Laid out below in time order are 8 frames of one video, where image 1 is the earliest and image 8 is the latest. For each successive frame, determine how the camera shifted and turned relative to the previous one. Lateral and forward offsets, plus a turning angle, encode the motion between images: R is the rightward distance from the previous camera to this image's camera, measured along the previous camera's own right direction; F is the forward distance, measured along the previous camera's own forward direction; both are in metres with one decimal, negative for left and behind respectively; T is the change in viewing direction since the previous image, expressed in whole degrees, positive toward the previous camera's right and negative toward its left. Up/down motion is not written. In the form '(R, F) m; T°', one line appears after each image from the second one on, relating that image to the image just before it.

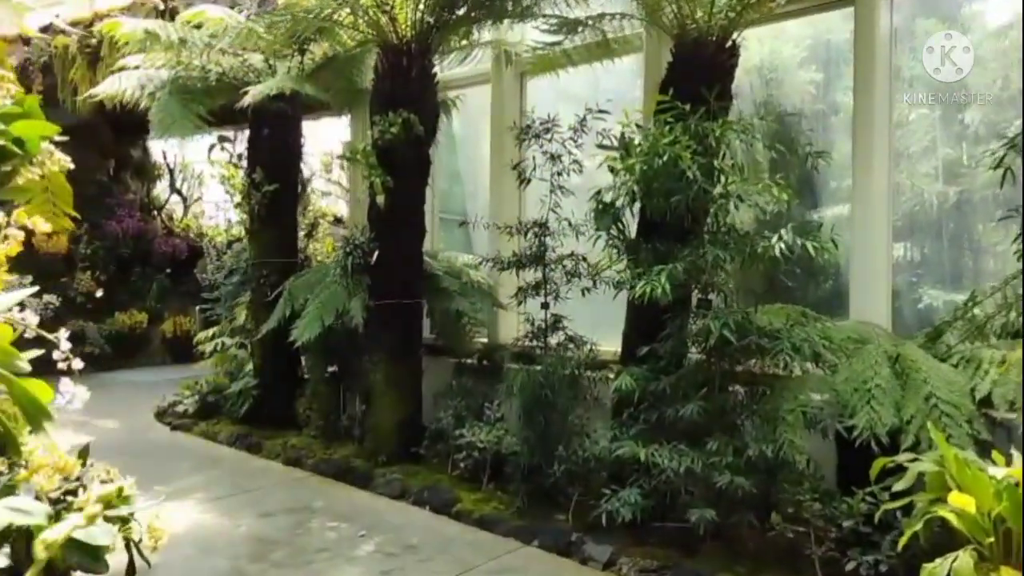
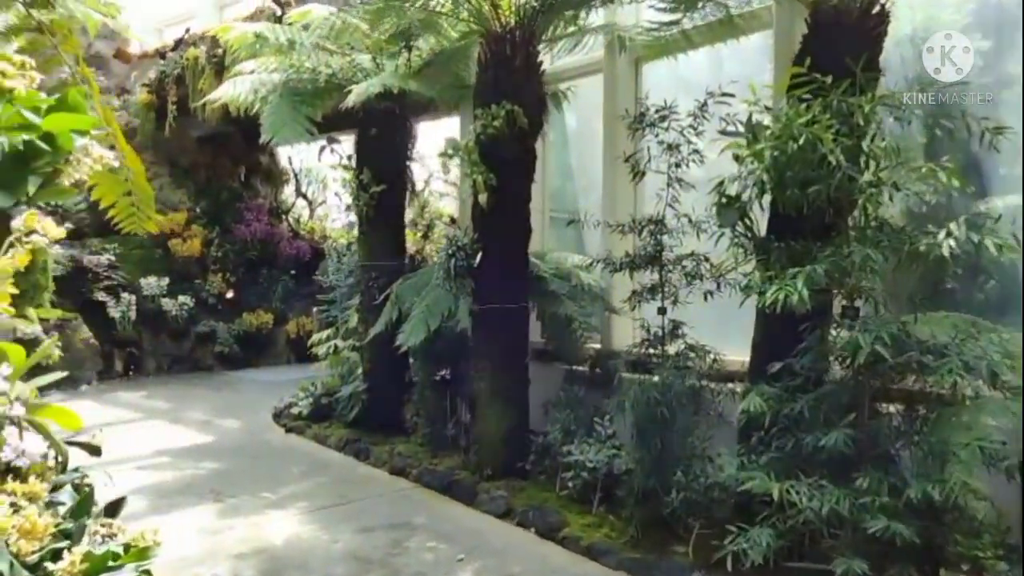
(0.0, +0.2) m; -9°
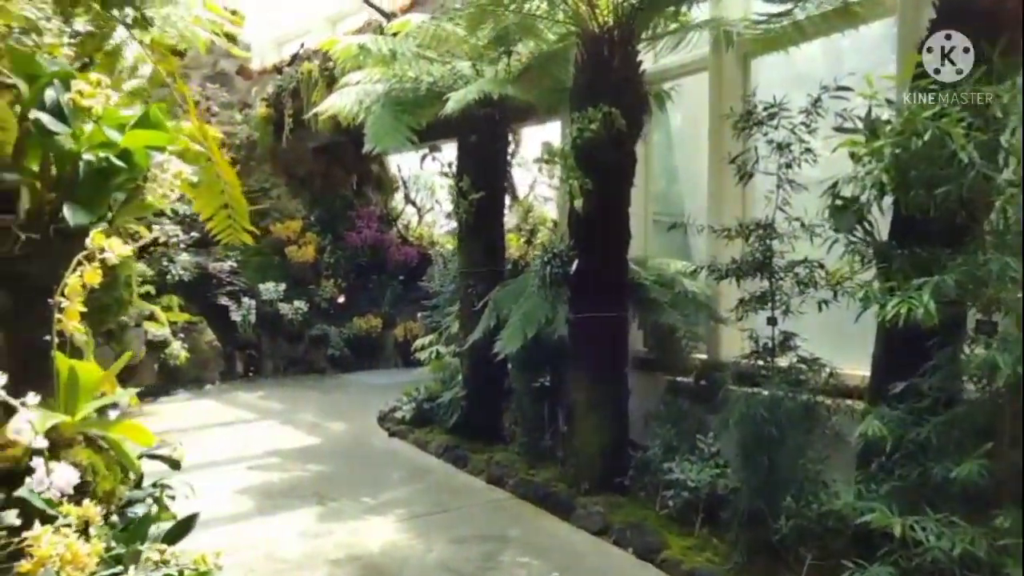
(0.0, +0.1) m; -8°
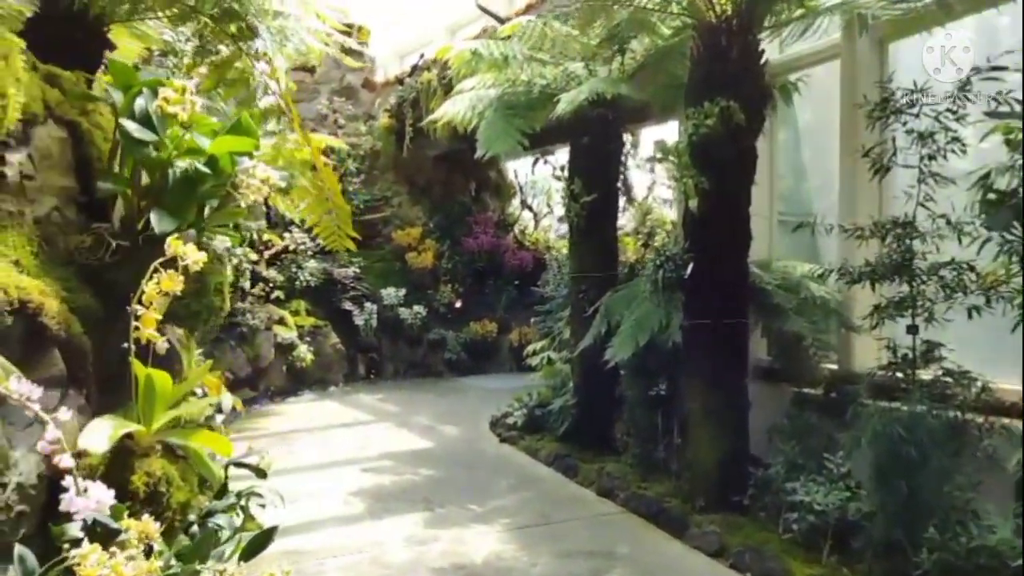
(0.0, +0.1) m; -9°
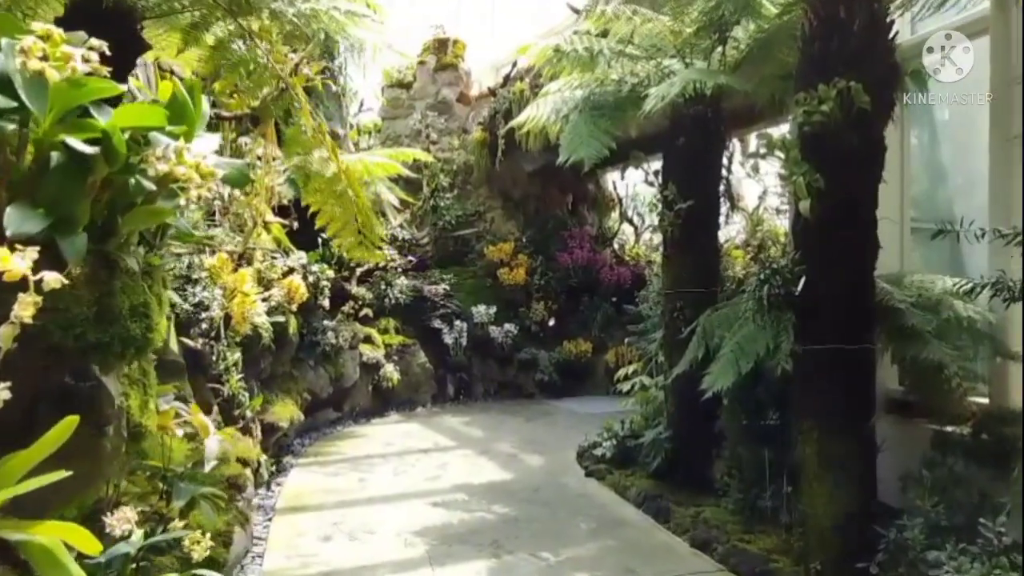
(+0.1, +0.3) m; -8°
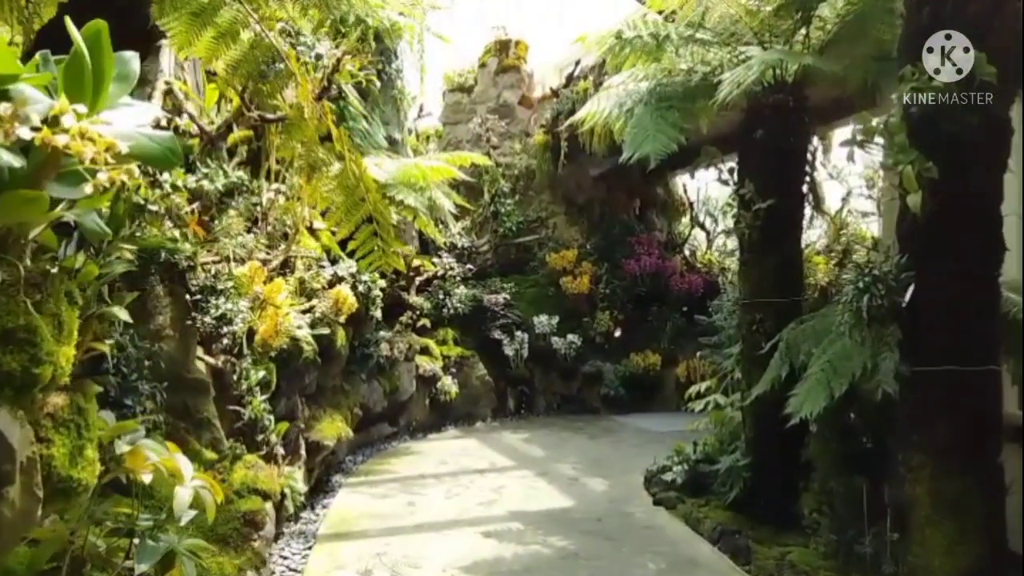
(0.0, +0.3) m; -5°
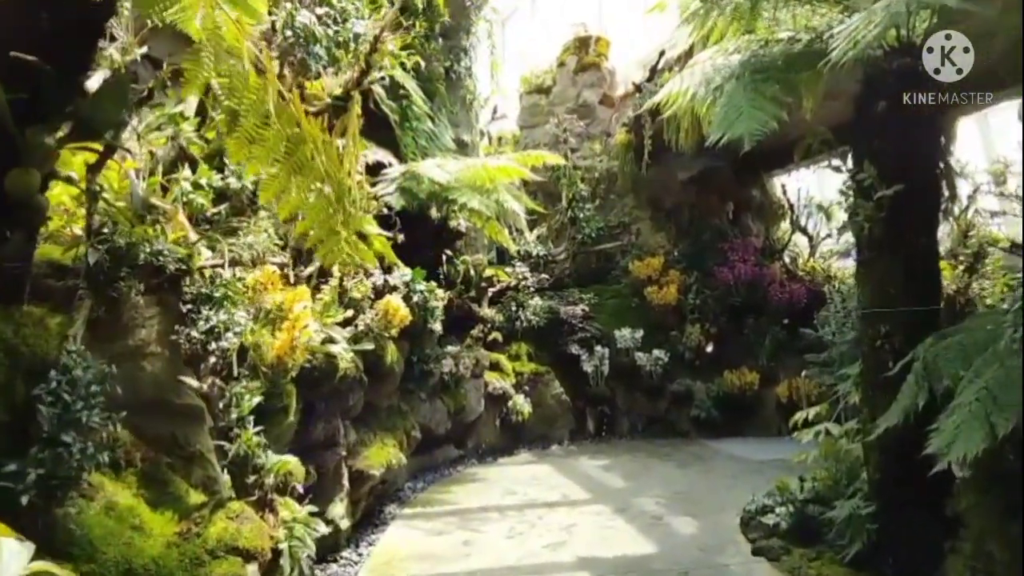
(+0.1, +0.4) m; -7°
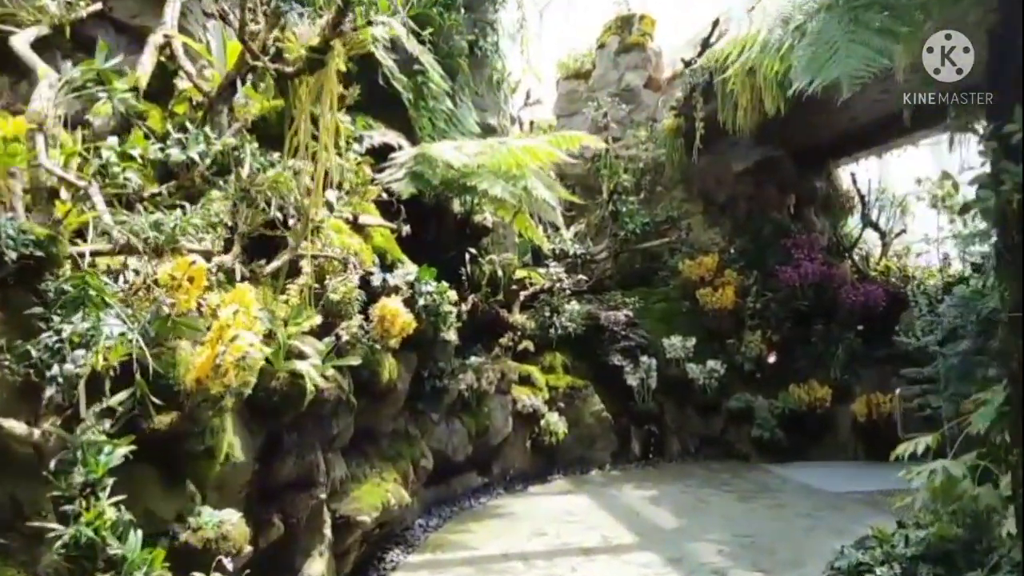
(+0.1, +0.6) m; -3°
